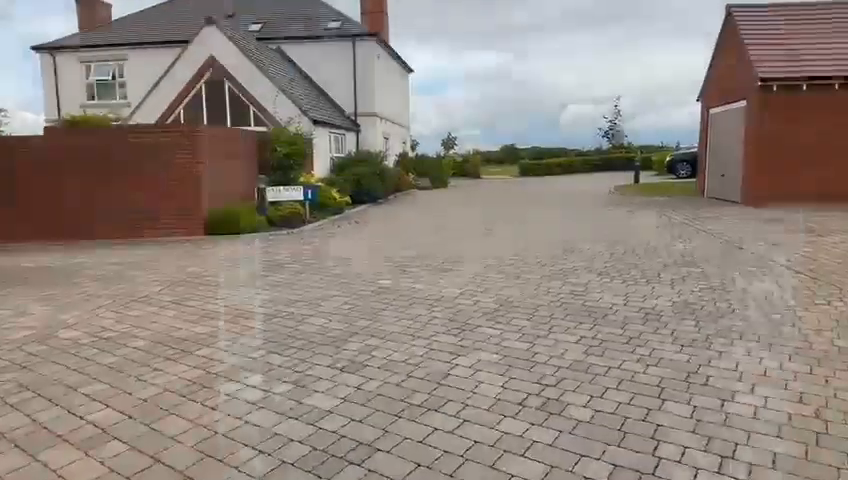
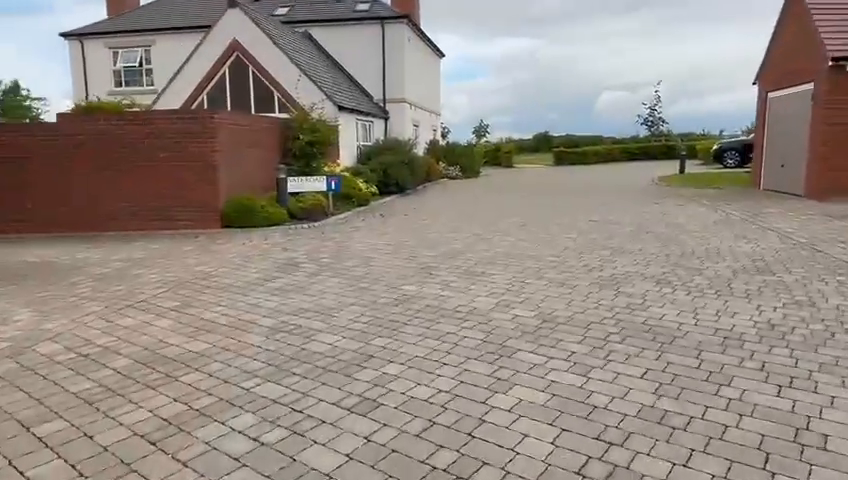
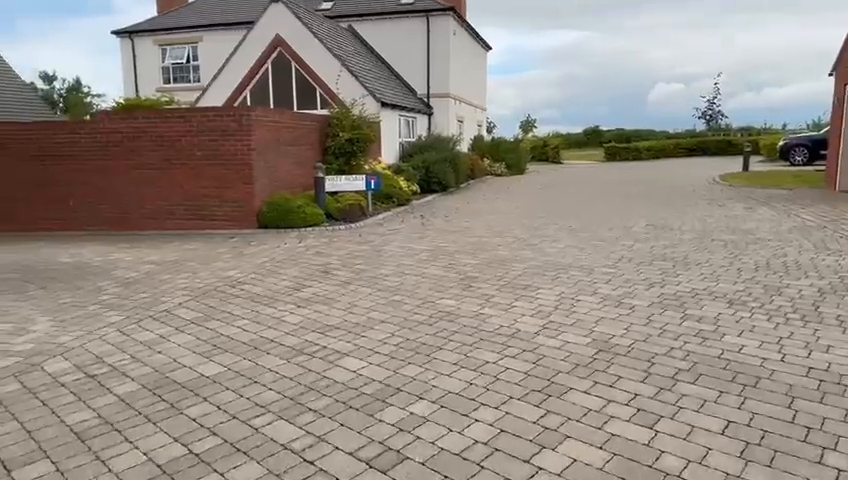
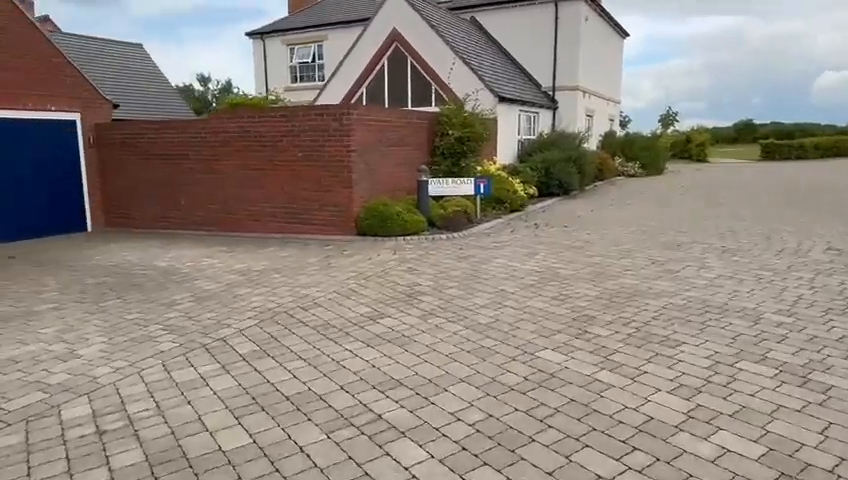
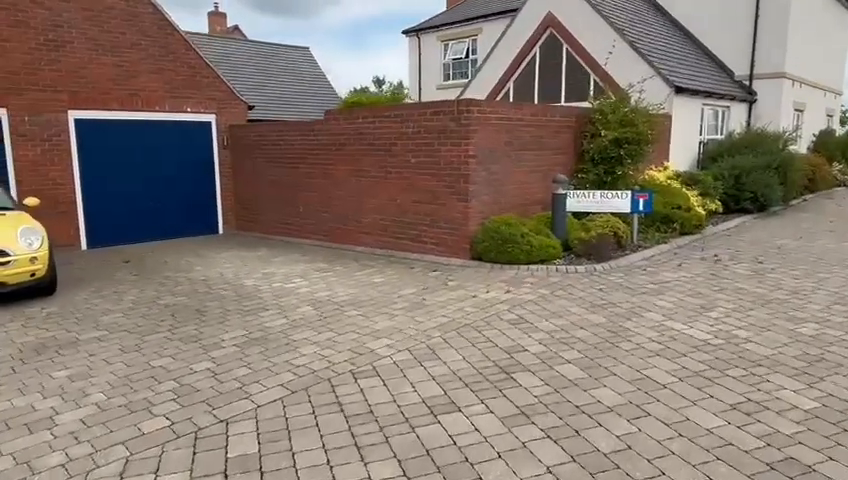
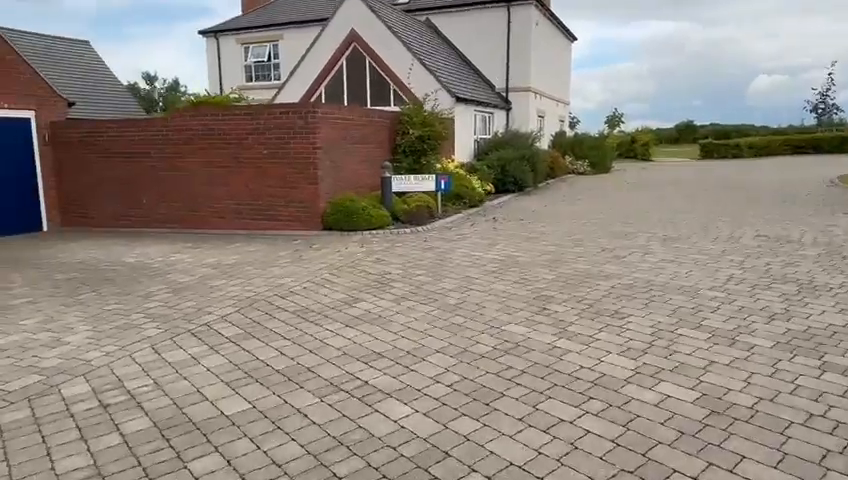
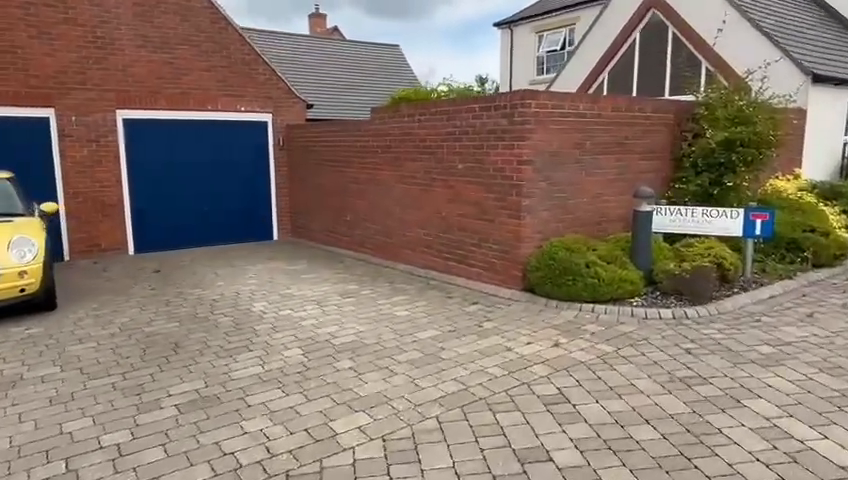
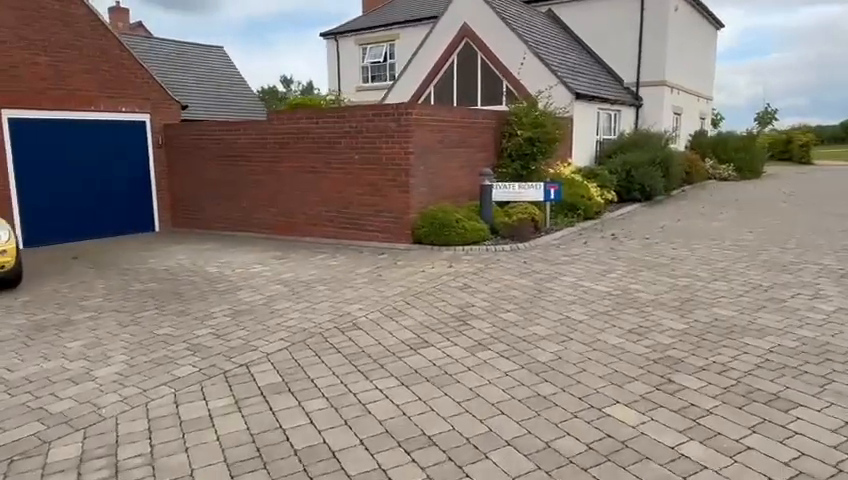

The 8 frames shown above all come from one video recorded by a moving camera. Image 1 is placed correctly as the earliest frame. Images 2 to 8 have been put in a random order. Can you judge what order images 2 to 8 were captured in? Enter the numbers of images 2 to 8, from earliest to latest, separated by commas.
2, 3, 6, 4, 8, 5, 7
